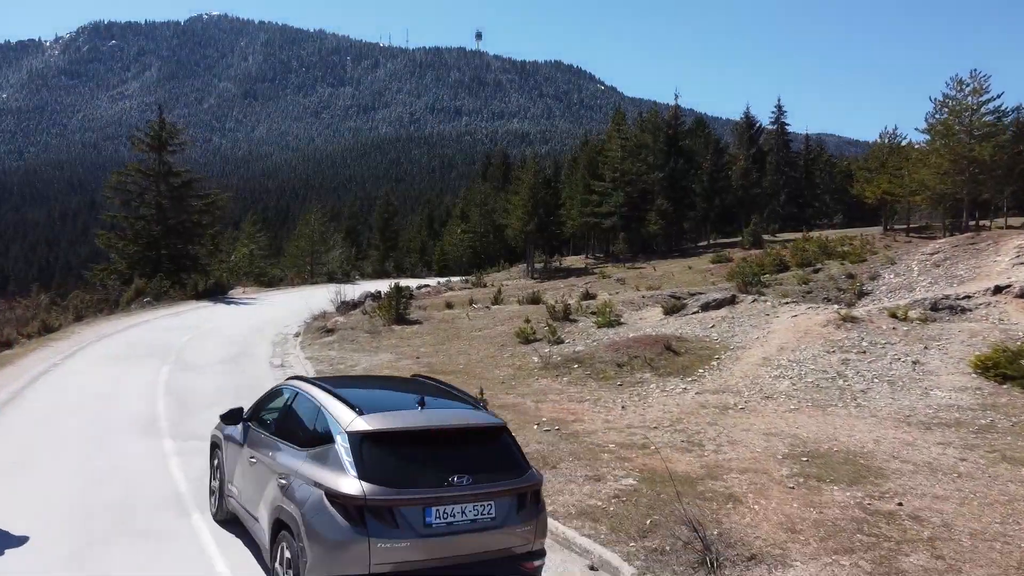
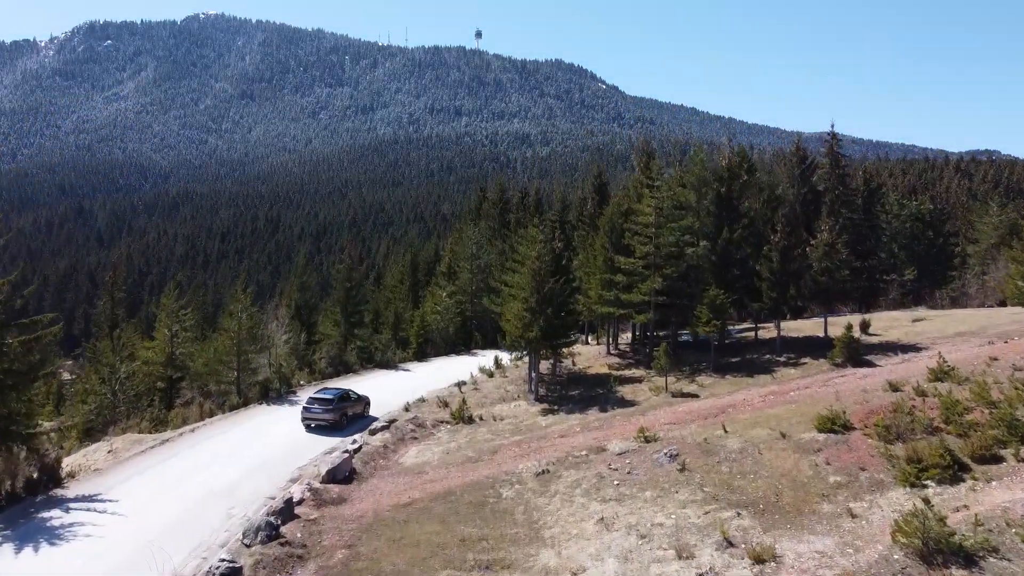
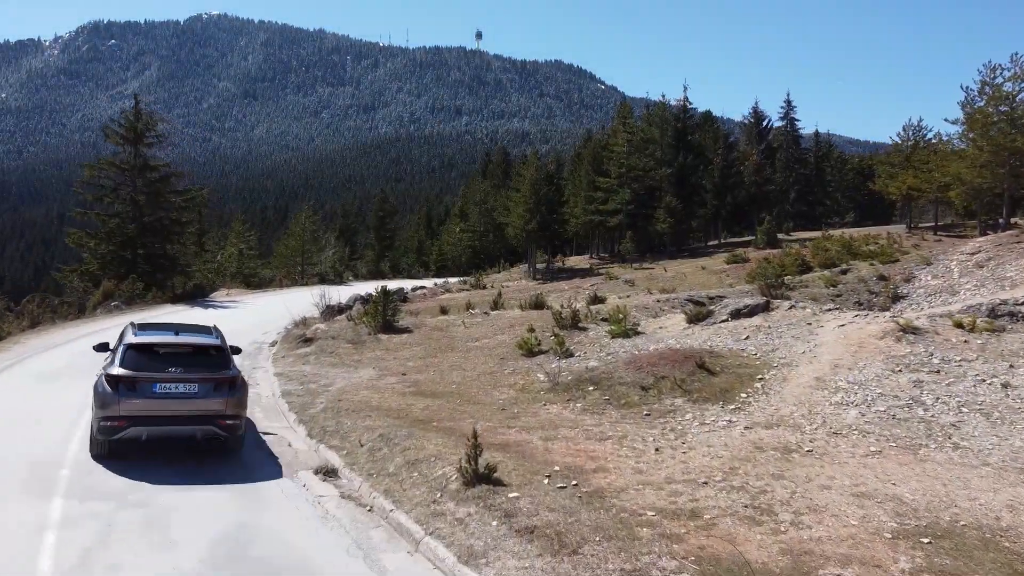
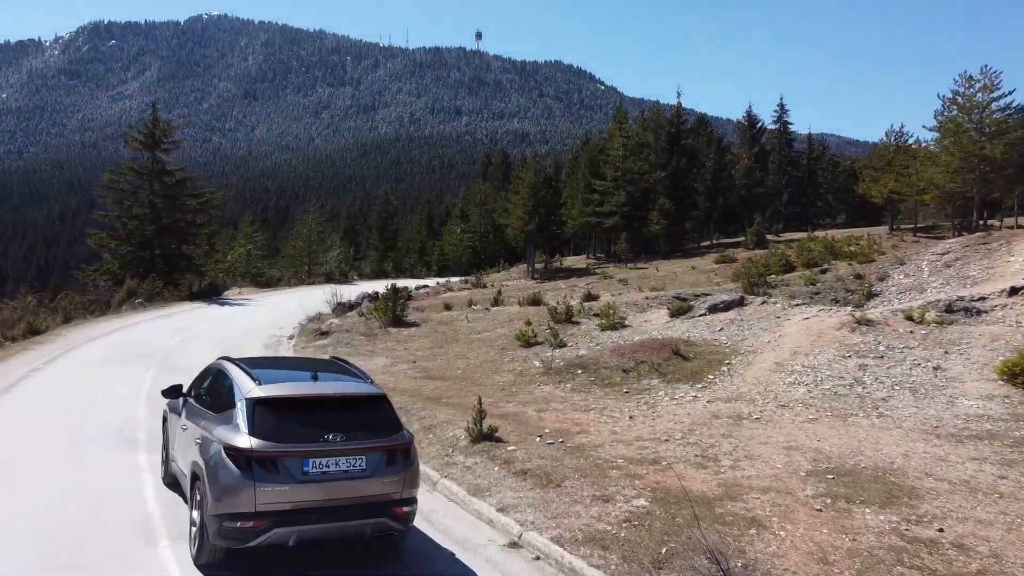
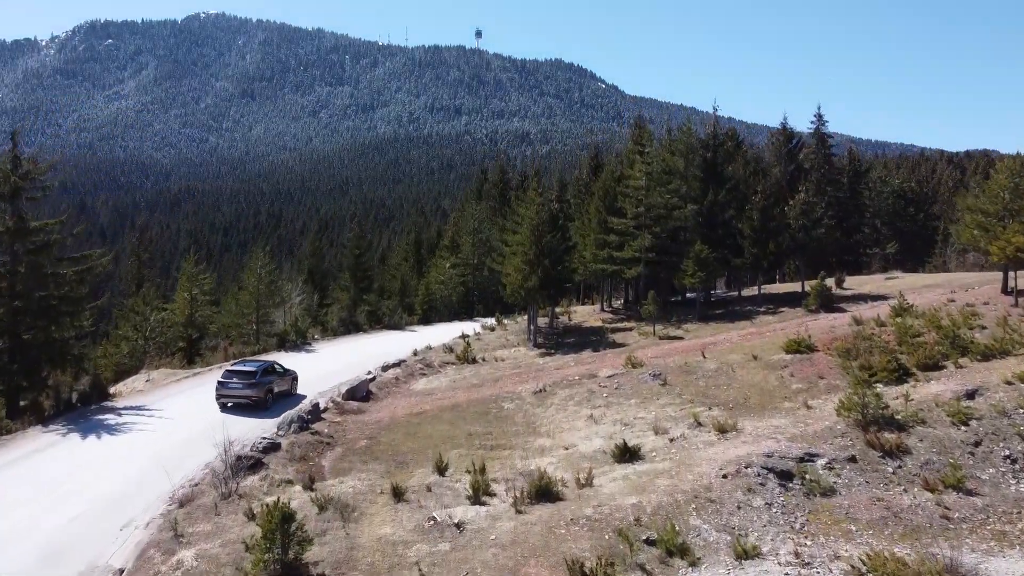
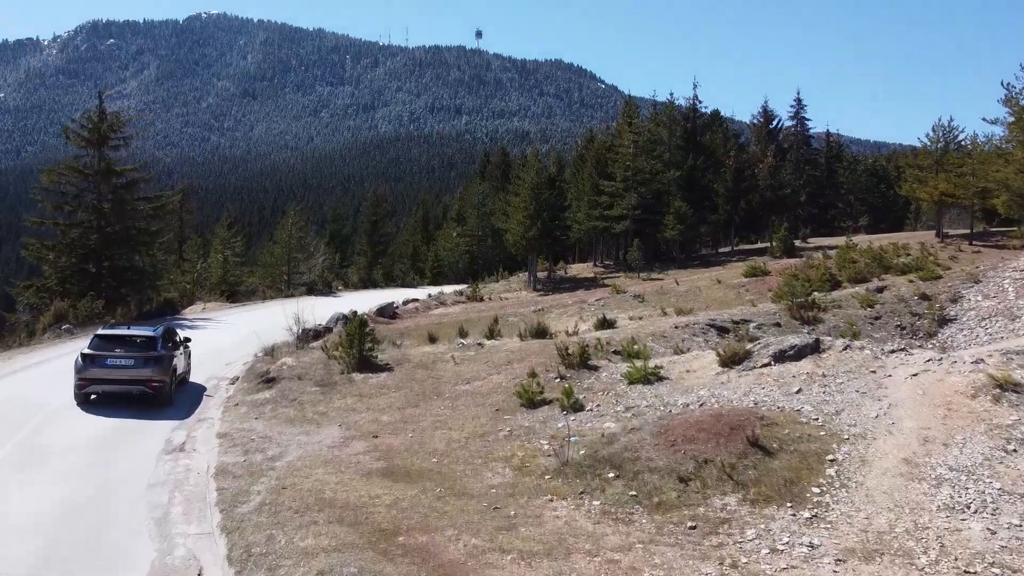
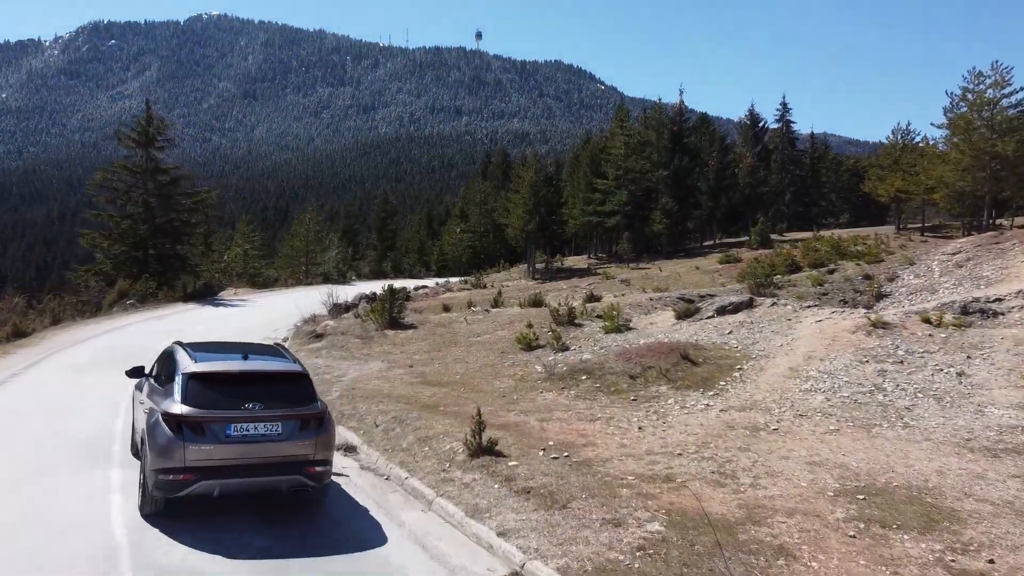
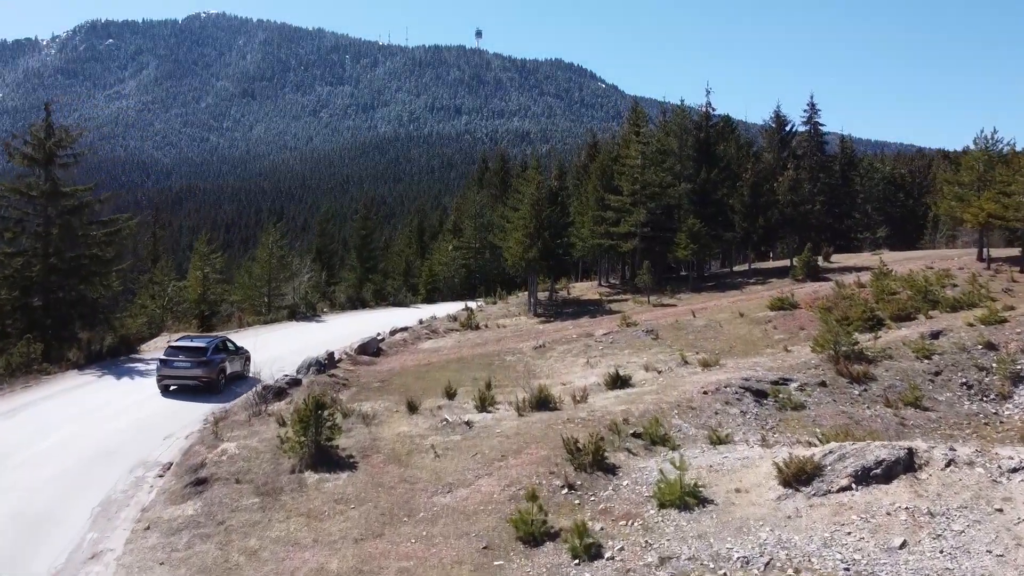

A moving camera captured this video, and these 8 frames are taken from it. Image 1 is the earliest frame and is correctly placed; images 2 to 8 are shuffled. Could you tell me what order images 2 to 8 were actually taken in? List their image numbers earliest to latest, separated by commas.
4, 7, 3, 6, 8, 5, 2
